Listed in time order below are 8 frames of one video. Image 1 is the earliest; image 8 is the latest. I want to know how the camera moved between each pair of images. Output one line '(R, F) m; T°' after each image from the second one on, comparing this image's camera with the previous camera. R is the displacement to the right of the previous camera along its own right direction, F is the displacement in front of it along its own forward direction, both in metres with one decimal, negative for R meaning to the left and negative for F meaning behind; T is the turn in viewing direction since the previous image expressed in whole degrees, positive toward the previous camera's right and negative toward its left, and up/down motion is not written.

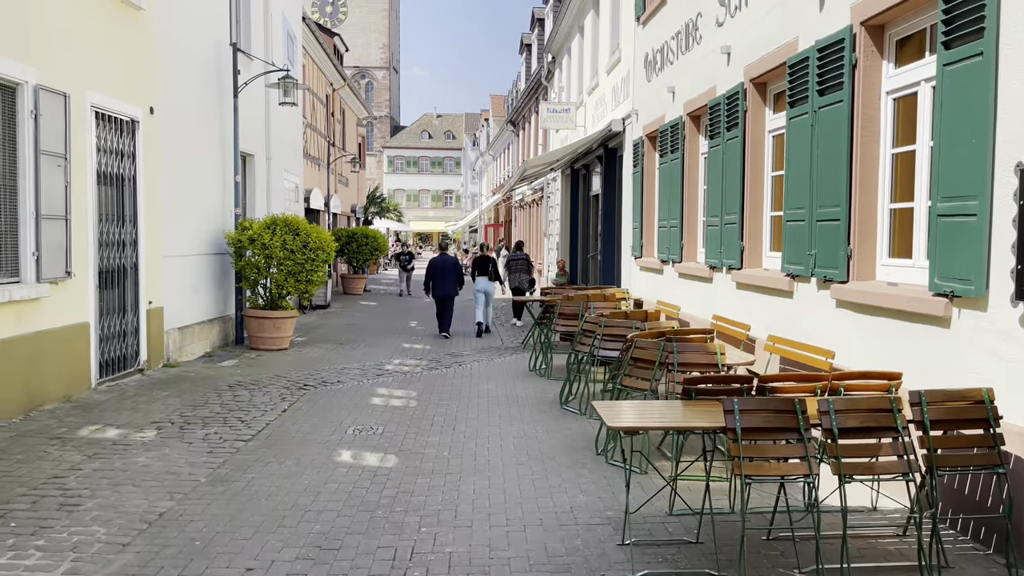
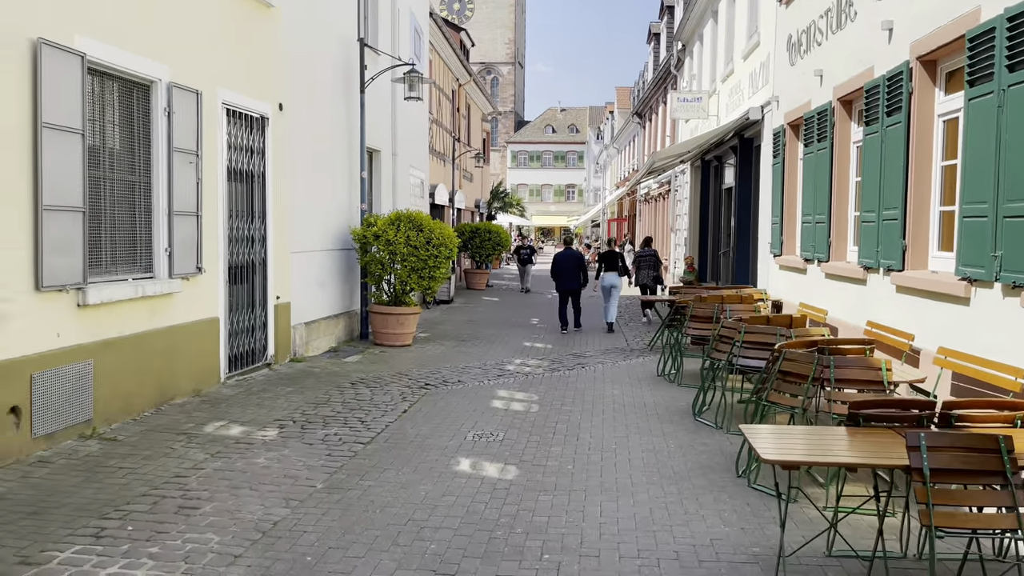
(-0.1, +0.4) m; -9°
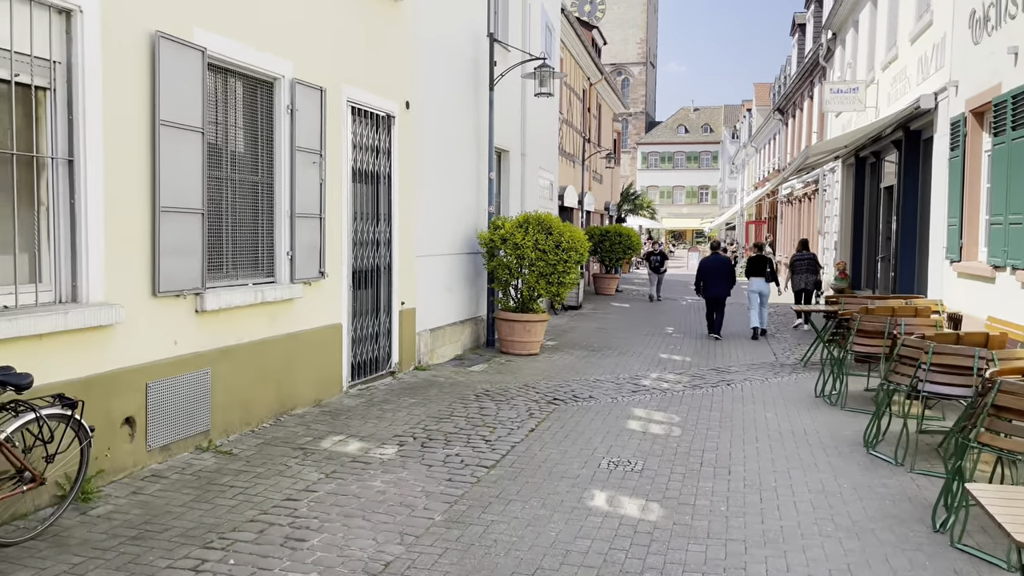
(-0.1, +0.7) m; -9°
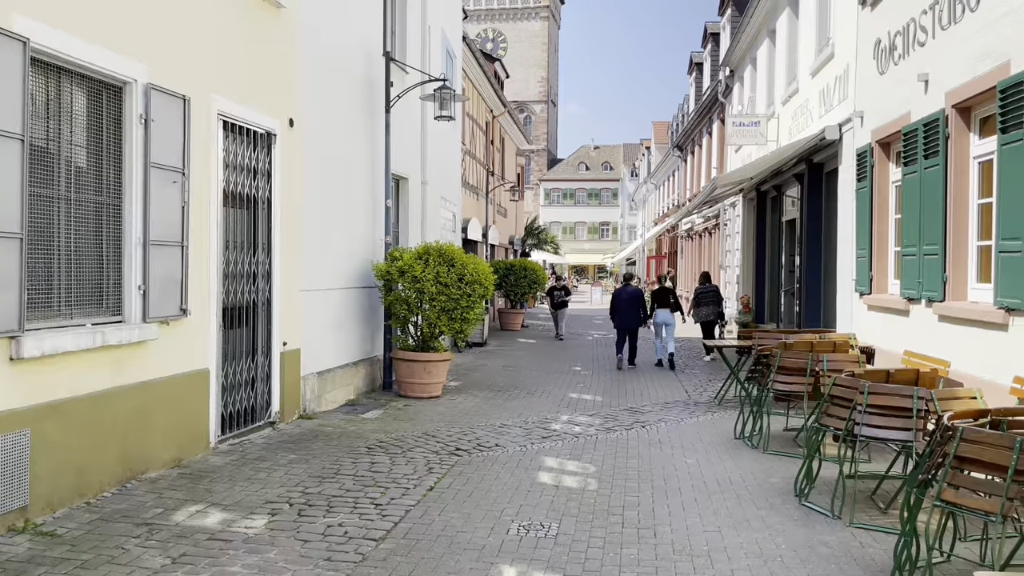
(+0.1, +0.8) m; +7°
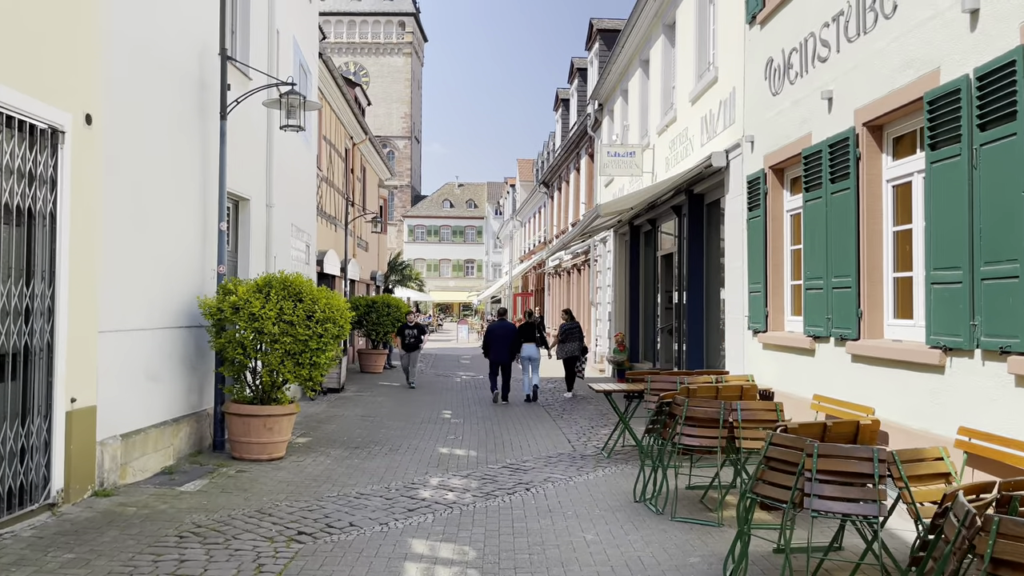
(0.0, +1.3) m; +10°
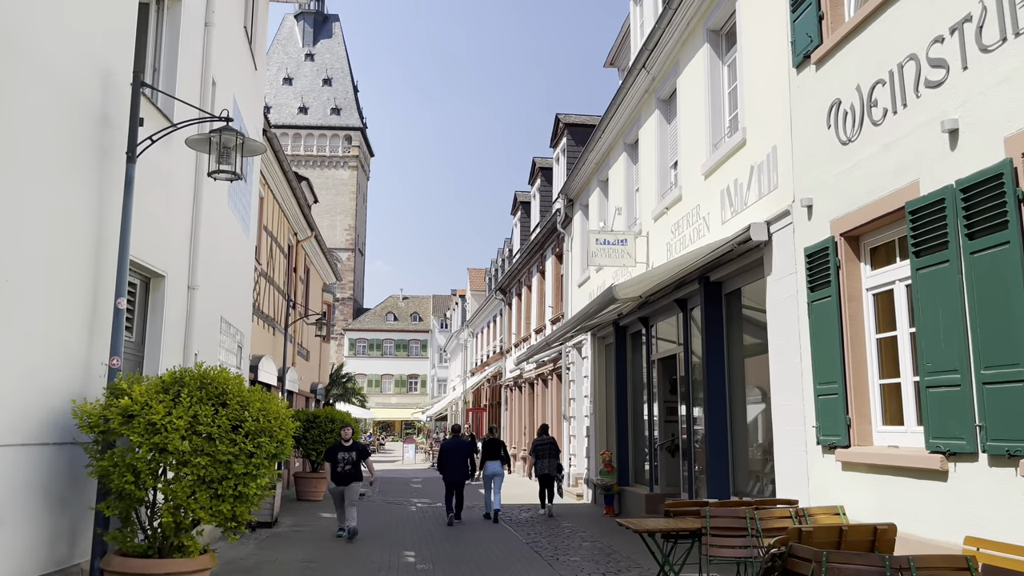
(-0.5, +2.2) m; +4°
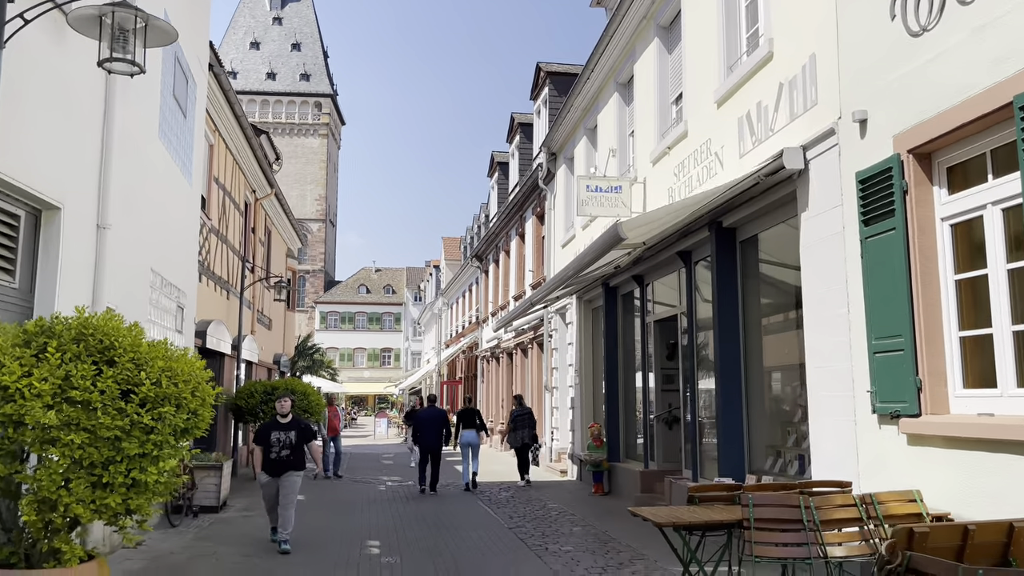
(-0.1, +1.5) m; +2°
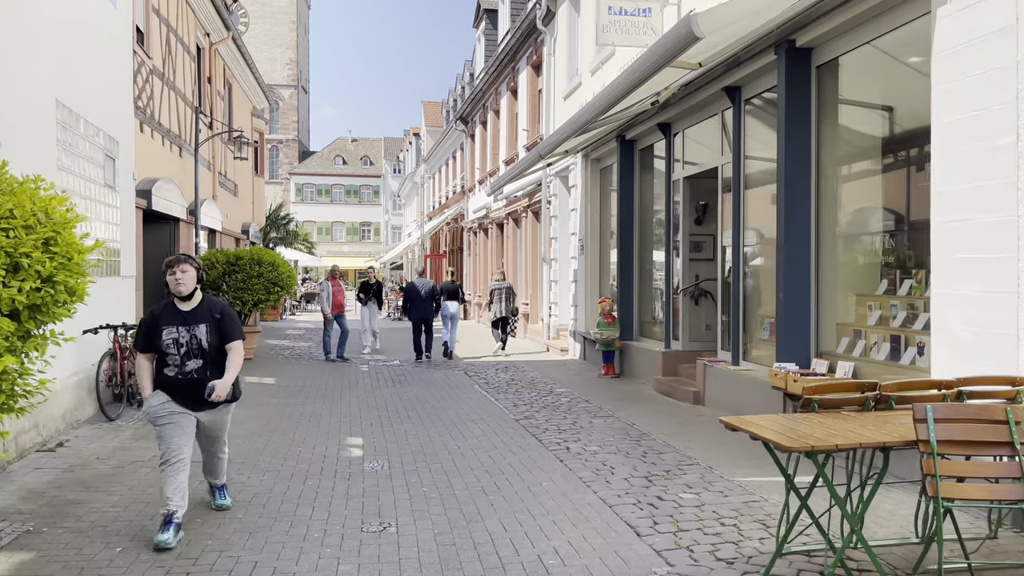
(-0.3, +1.8) m; +1°
